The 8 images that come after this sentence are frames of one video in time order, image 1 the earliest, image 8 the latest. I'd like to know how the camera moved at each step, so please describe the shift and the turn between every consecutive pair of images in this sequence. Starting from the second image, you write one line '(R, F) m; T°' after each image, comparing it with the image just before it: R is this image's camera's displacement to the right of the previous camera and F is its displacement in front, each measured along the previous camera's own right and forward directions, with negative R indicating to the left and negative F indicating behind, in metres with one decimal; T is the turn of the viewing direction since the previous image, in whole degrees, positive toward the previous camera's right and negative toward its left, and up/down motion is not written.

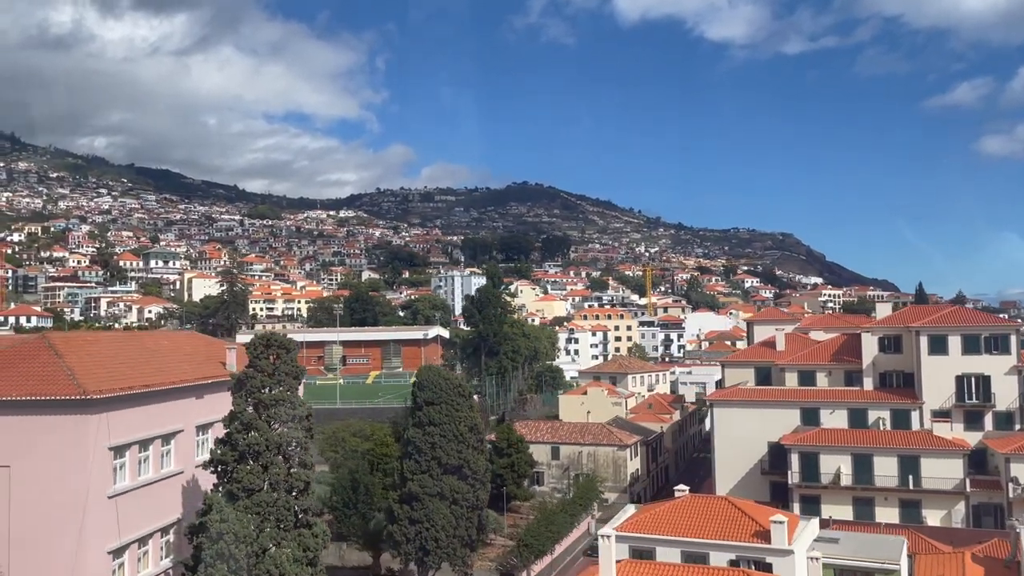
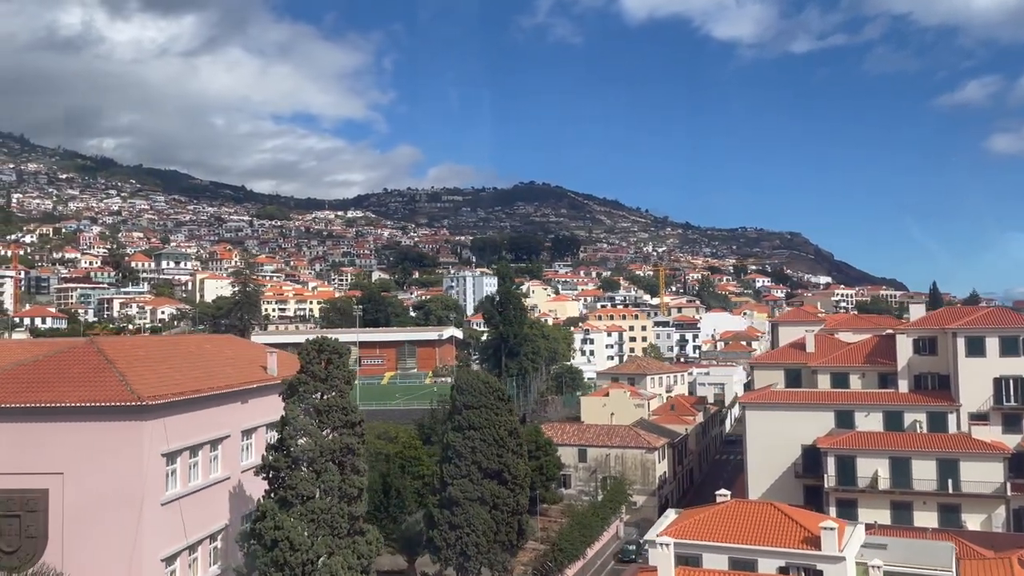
(-0.8, +0.2) m; 0°
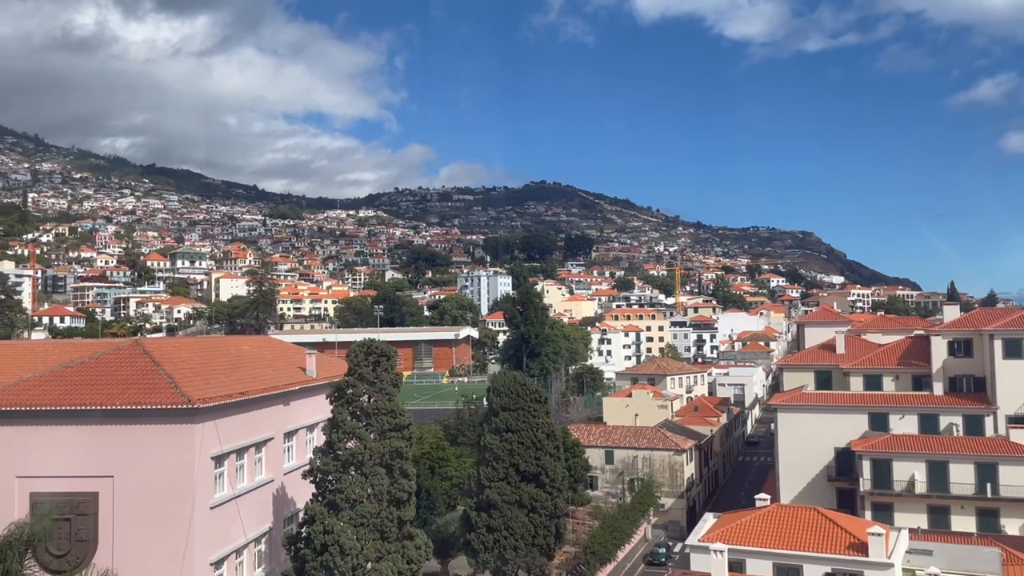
(-0.7, +0.1) m; -1°
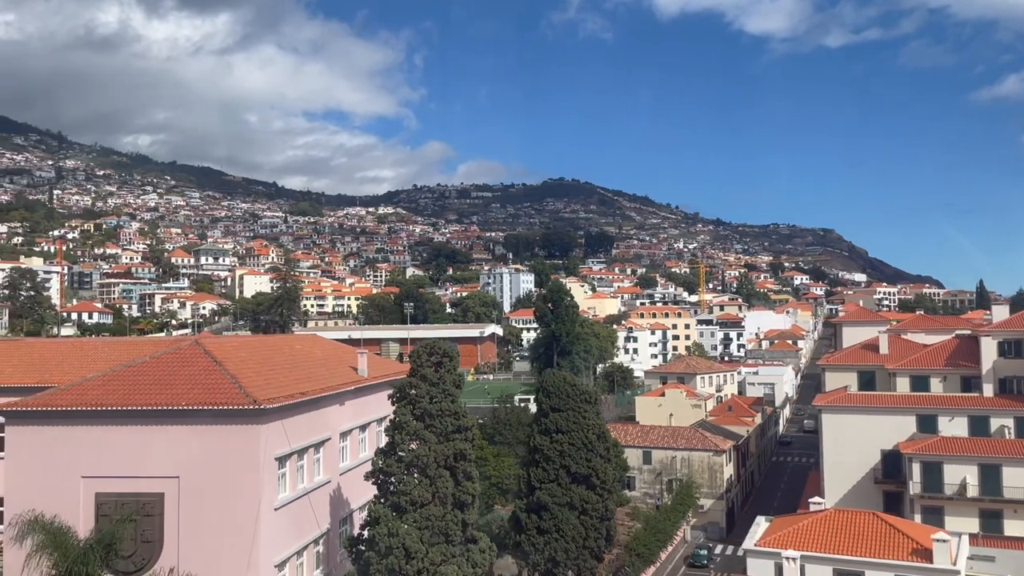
(-0.8, +0.2) m; -1°
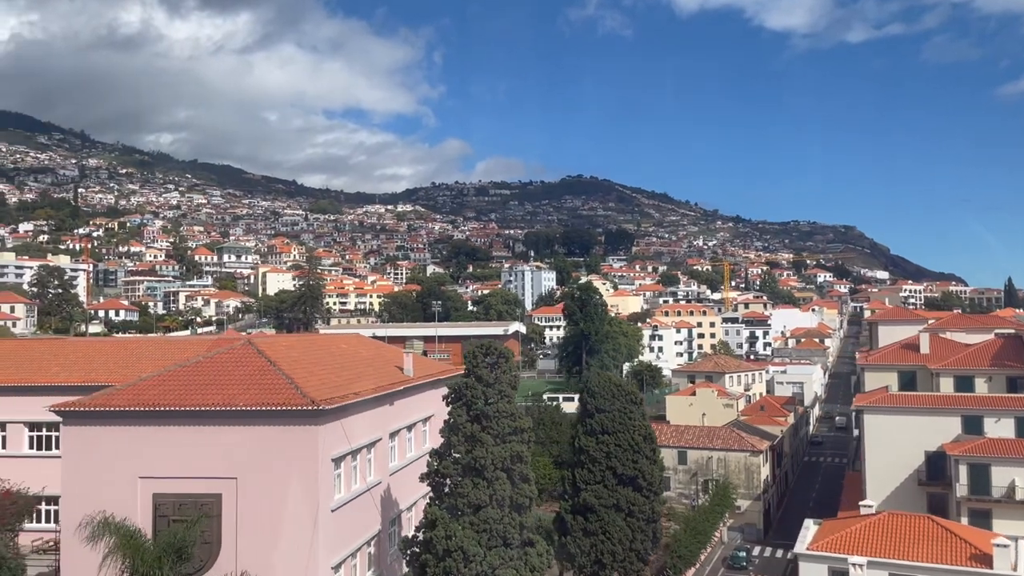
(-0.7, +0.2) m; -1°
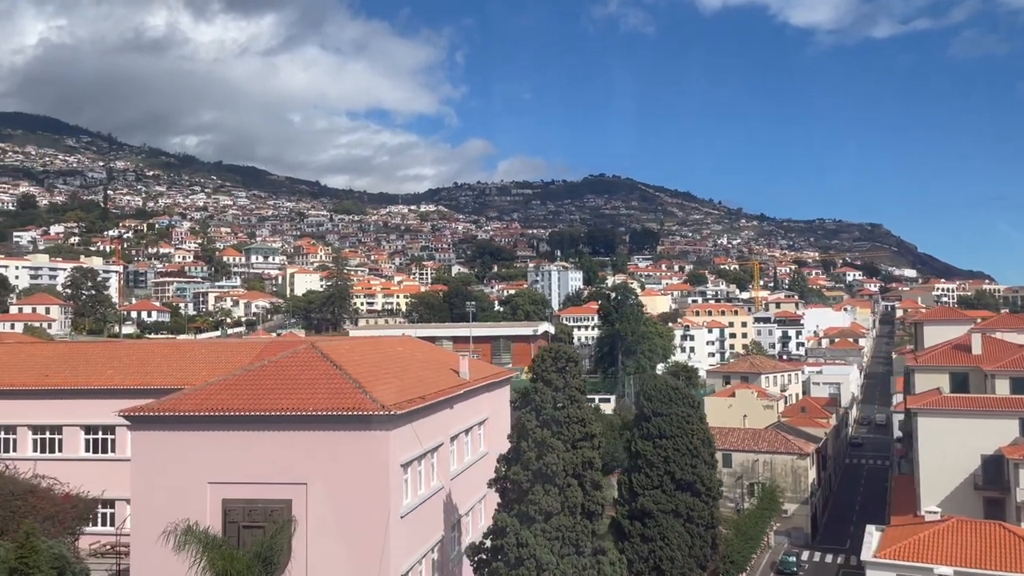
(-0.8, +0.2) m; -2°
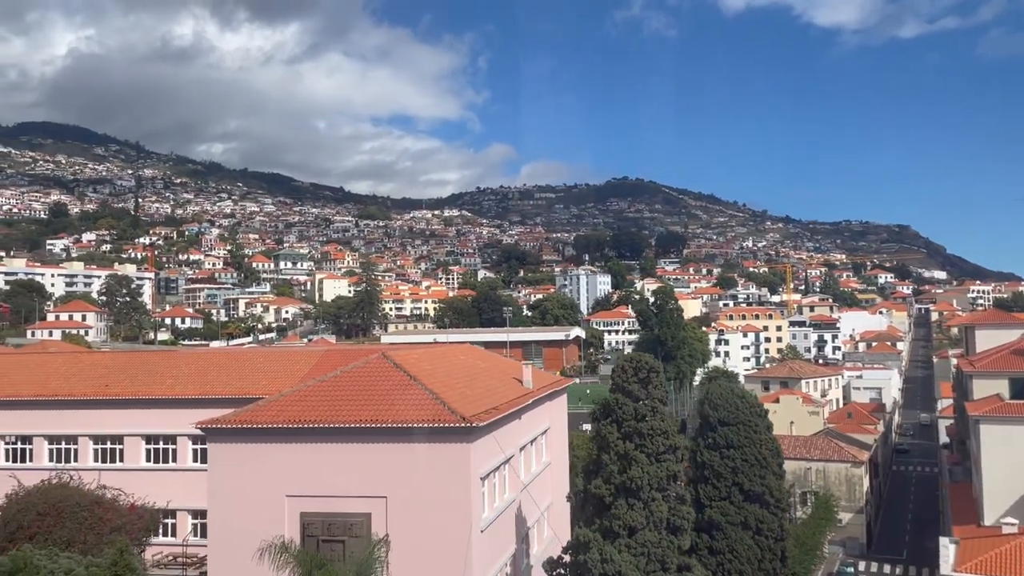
(-0.9, +0.3) m; -2°
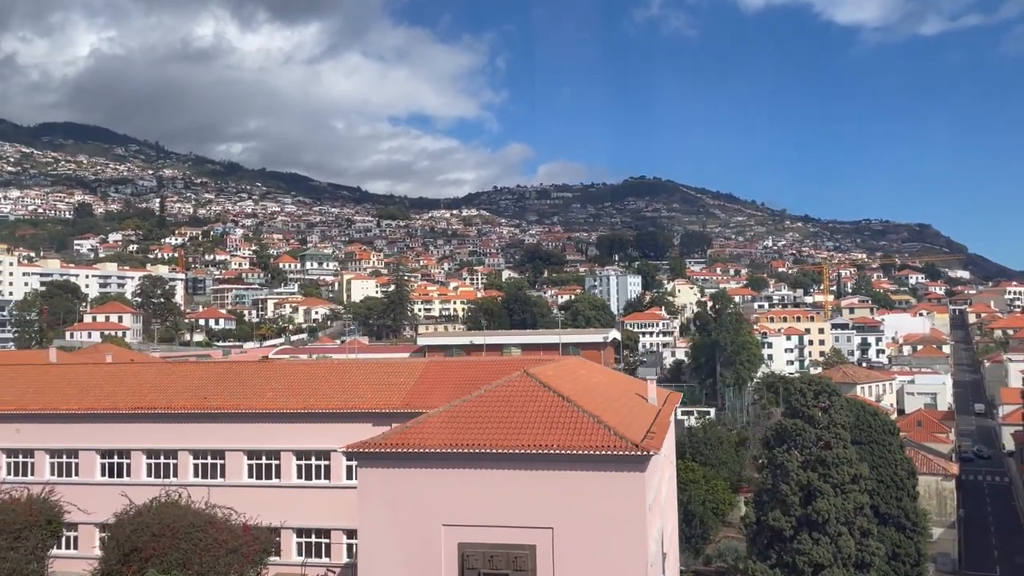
(-2.3, +0.8) m; -1°
